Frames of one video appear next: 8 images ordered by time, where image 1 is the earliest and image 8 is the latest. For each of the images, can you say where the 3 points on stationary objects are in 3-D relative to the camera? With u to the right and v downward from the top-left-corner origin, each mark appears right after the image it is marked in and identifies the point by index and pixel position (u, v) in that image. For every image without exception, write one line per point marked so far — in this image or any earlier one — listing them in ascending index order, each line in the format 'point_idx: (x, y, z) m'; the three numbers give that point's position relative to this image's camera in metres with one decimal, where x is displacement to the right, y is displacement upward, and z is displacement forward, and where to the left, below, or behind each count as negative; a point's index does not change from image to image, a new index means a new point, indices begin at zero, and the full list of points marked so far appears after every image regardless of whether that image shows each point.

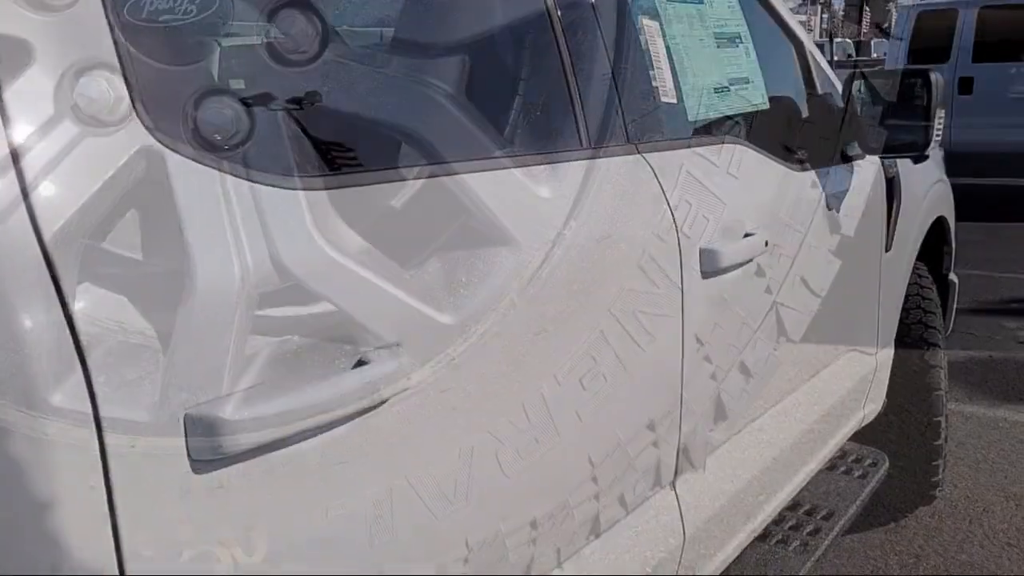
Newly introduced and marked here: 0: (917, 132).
0: (+1.1, +0.4, +2.5) m
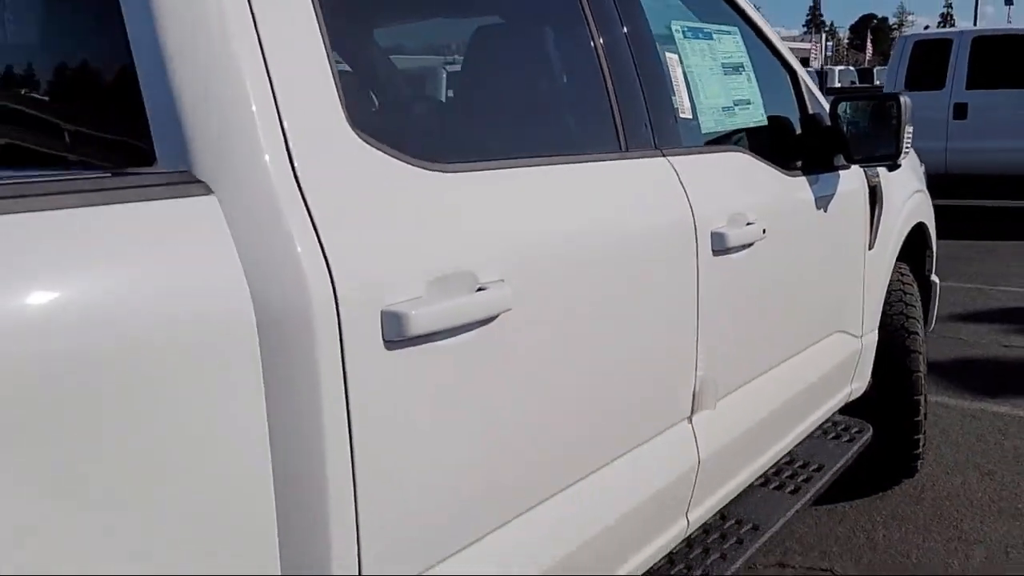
0: (+1.3, +0.5, +3.0) m
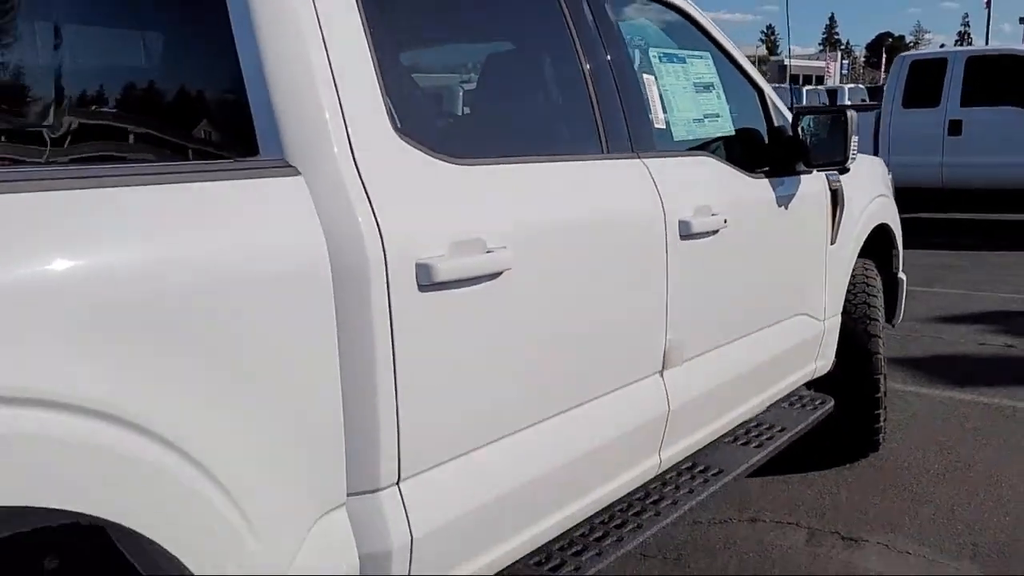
0: (+1.3, +0.5, +3.5) m
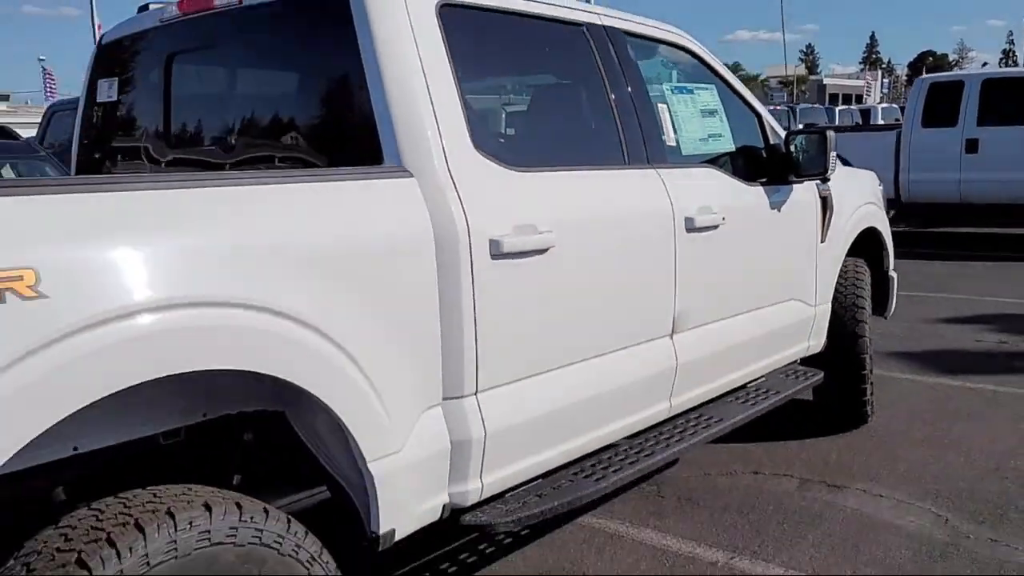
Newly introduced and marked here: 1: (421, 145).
0: (+1.5, +0.6, +4.3) m
1: (-0.3, +0.4, +2.7) m
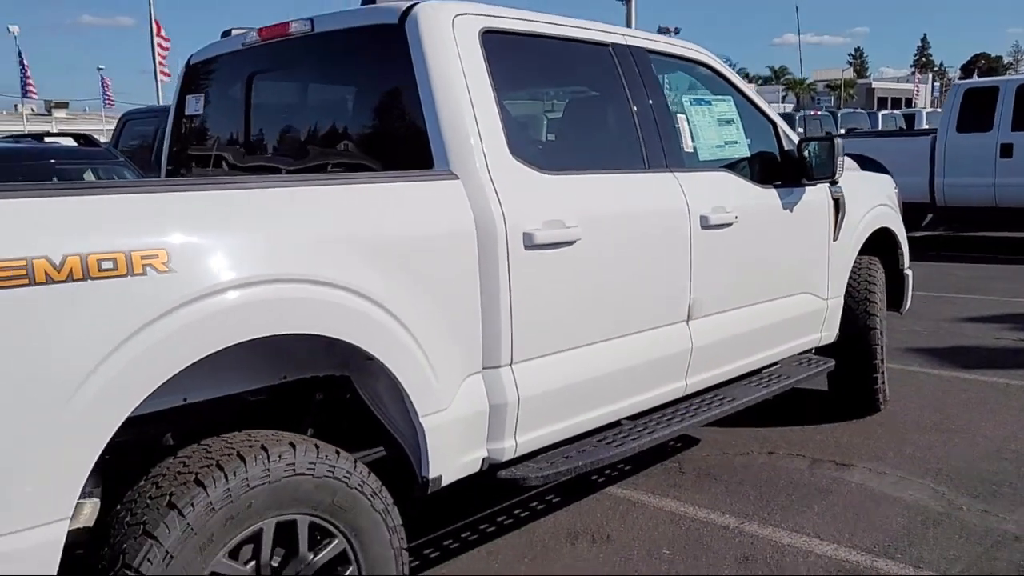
0: (+1.7, +0.6, +4.7) m
1: (-0.2, +0.5, +3.2) m
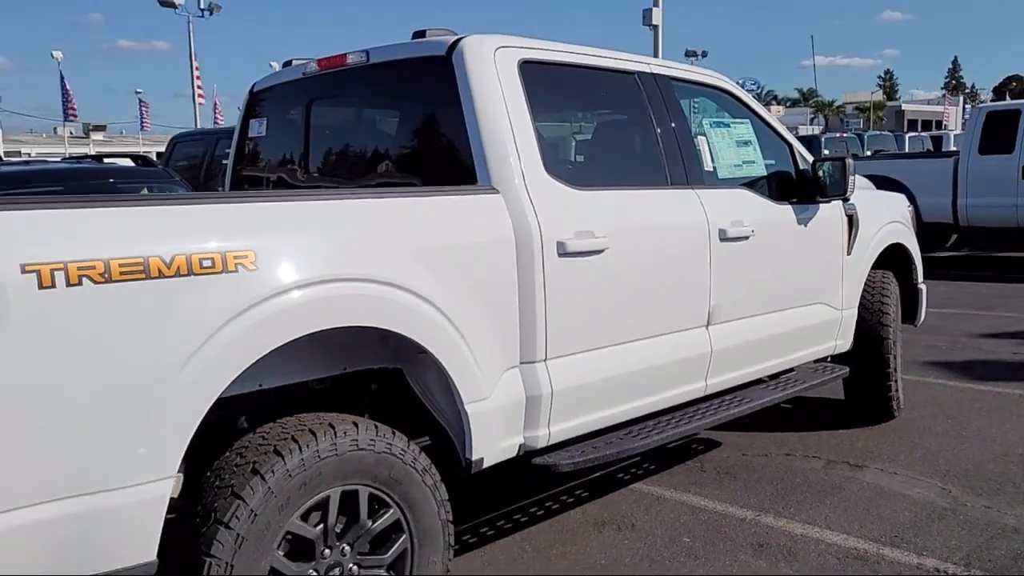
0: (+1.9, +0.6, +5.0) m
1: (0.0, +0.5, +3.6) m
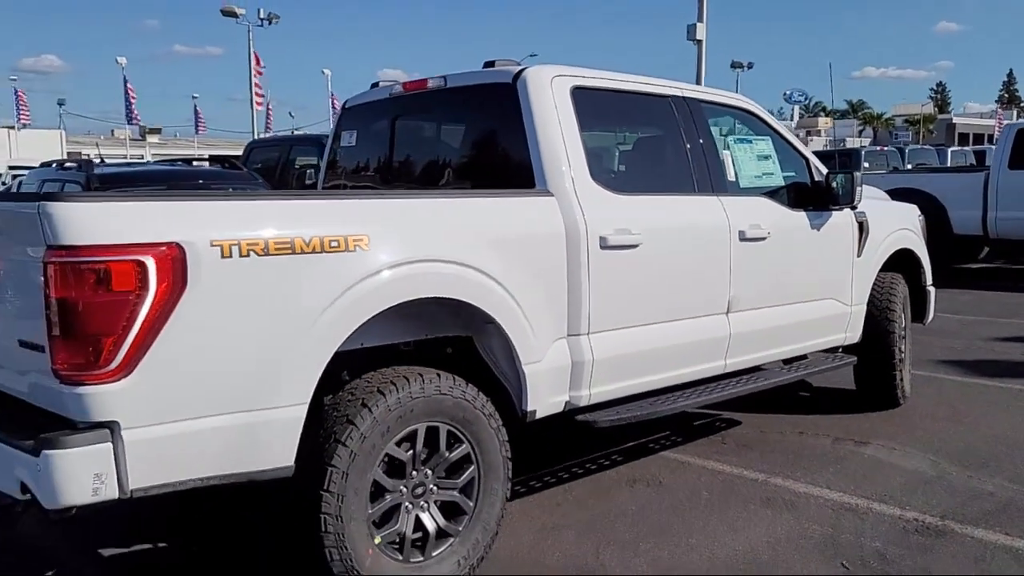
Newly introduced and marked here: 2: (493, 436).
0: (+2.2, +0.6, +5.7) m
1: (+0.2, +0.6, +4.4) m
2: (-0.1, -0.7, +3.9) m
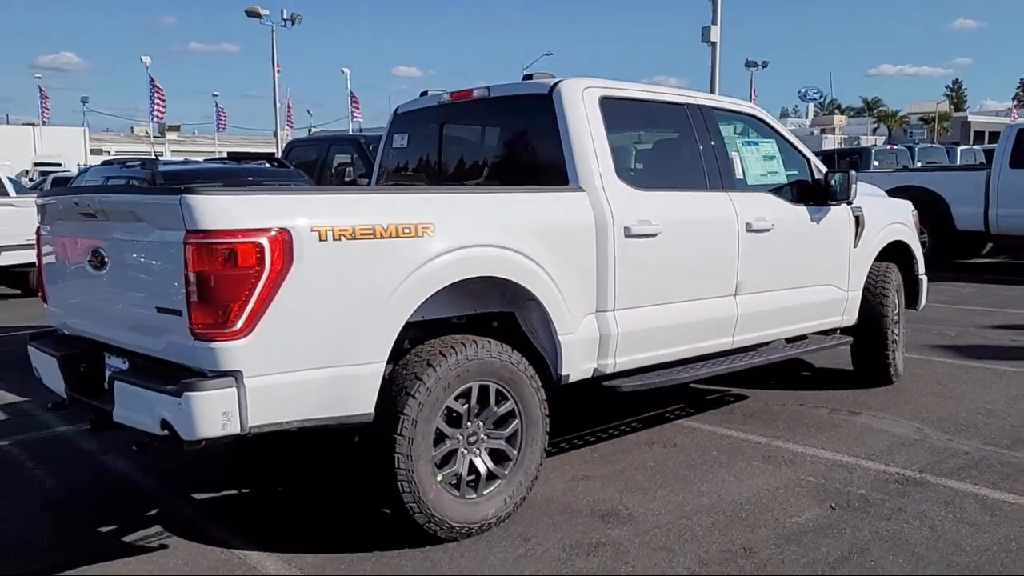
0: (+2.4, +0.7, +6.3) m
1: (+0.4, +0.6, +5.1) m
2: (+0.1, -0.6, +4.6) m
